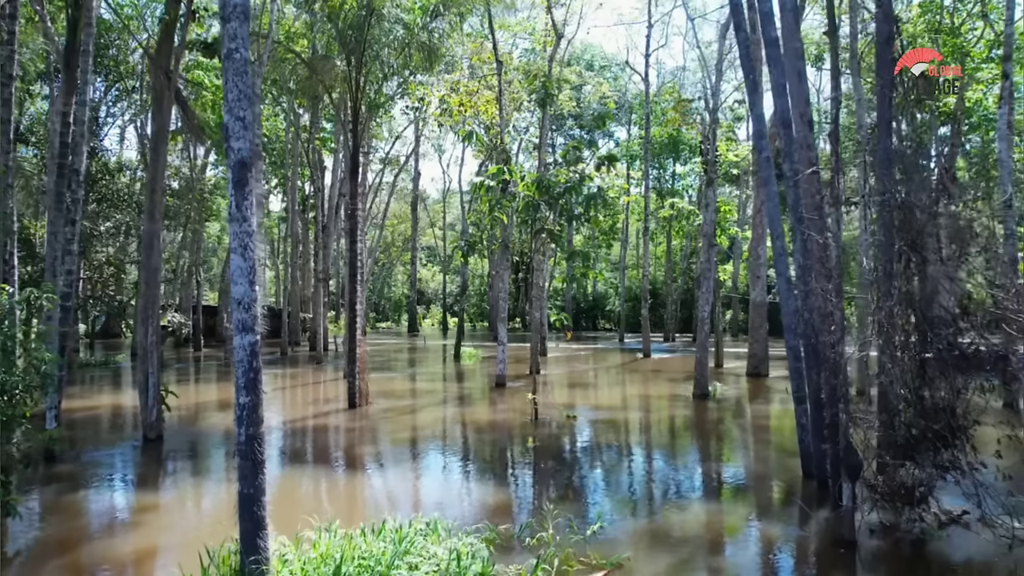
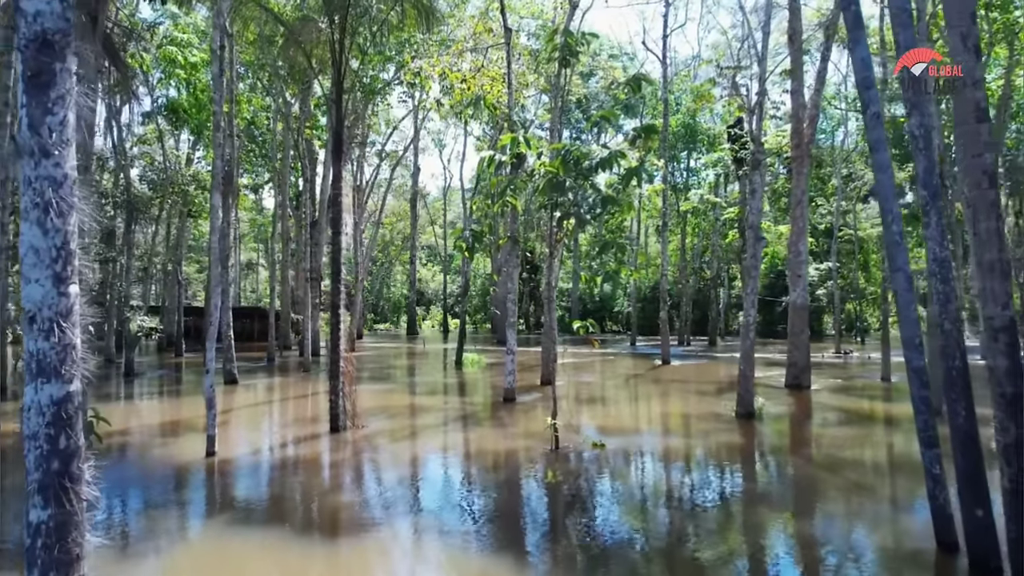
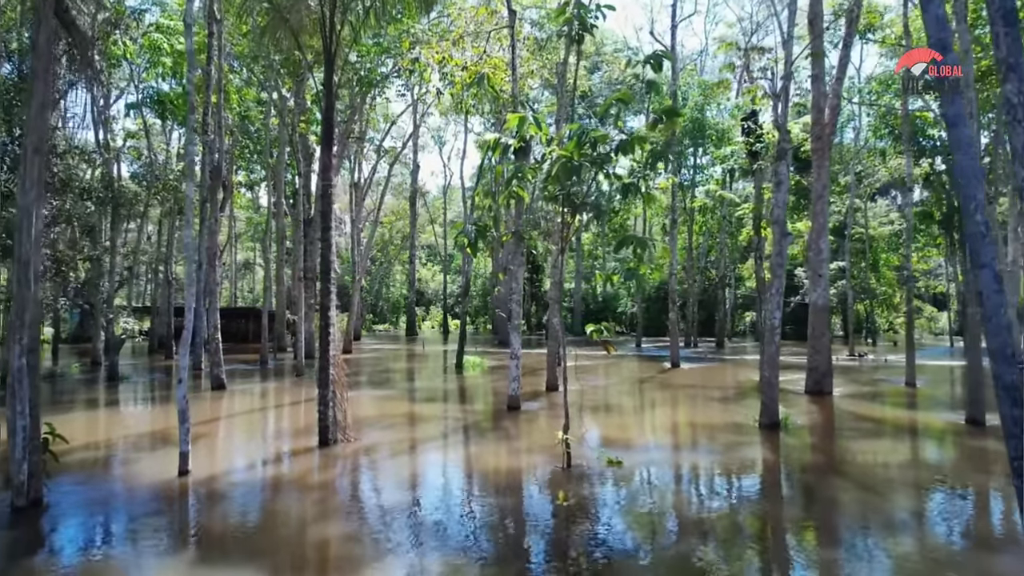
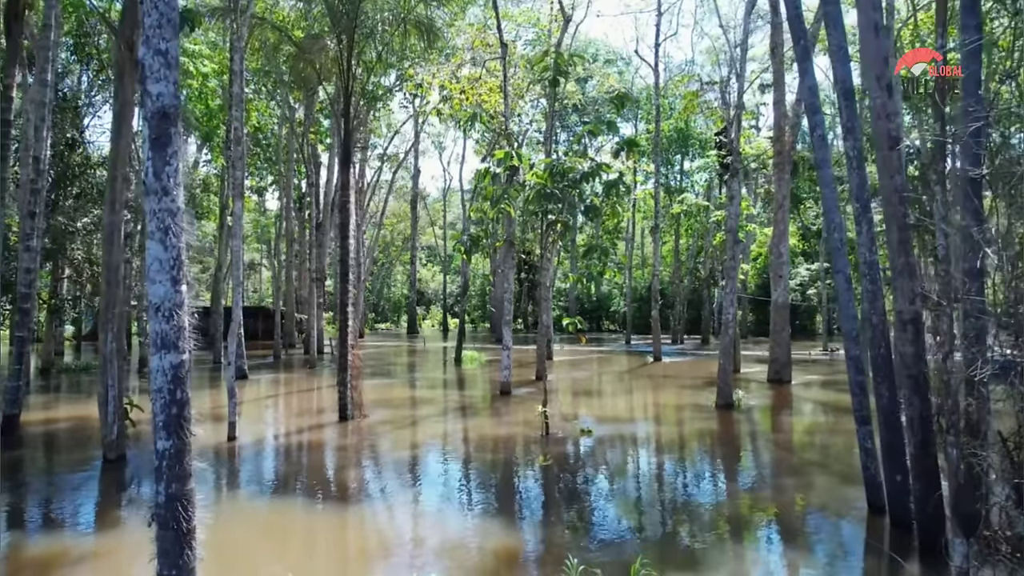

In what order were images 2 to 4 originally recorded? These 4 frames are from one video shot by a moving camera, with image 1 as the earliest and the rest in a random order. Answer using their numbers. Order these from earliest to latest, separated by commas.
4, 2, 3
